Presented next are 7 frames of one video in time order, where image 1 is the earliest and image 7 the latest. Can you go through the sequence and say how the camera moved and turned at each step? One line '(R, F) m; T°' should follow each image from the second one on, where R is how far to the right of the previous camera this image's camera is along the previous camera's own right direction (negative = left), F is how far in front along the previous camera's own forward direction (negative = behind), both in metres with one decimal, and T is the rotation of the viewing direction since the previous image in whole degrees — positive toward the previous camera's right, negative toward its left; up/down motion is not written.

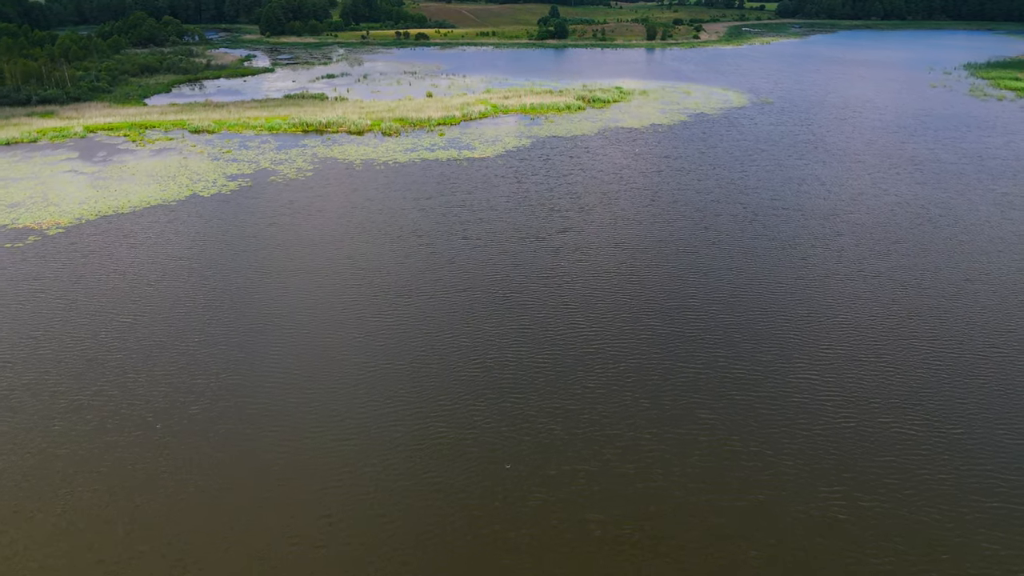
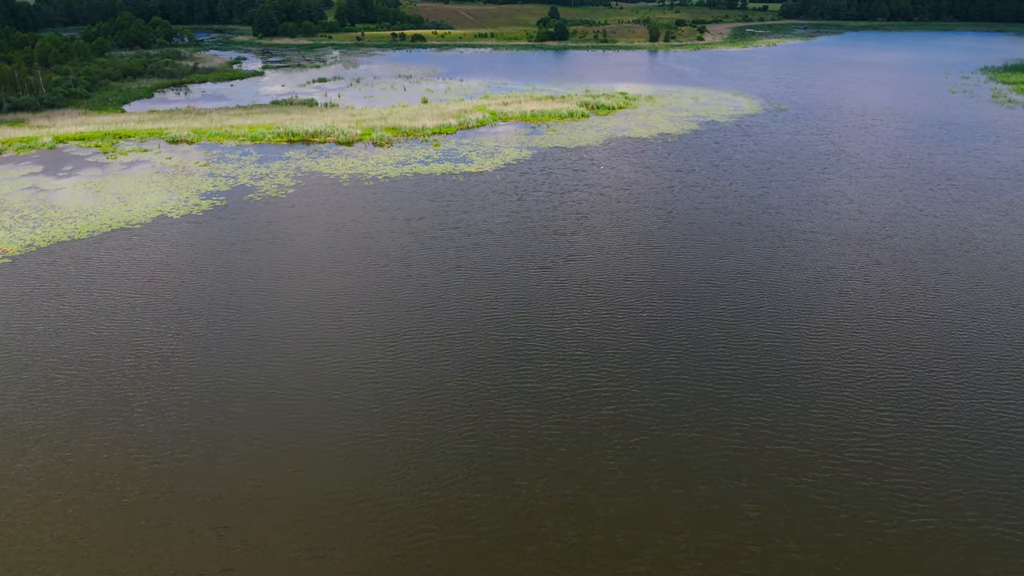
(-0.1, +3.3) m; 0°
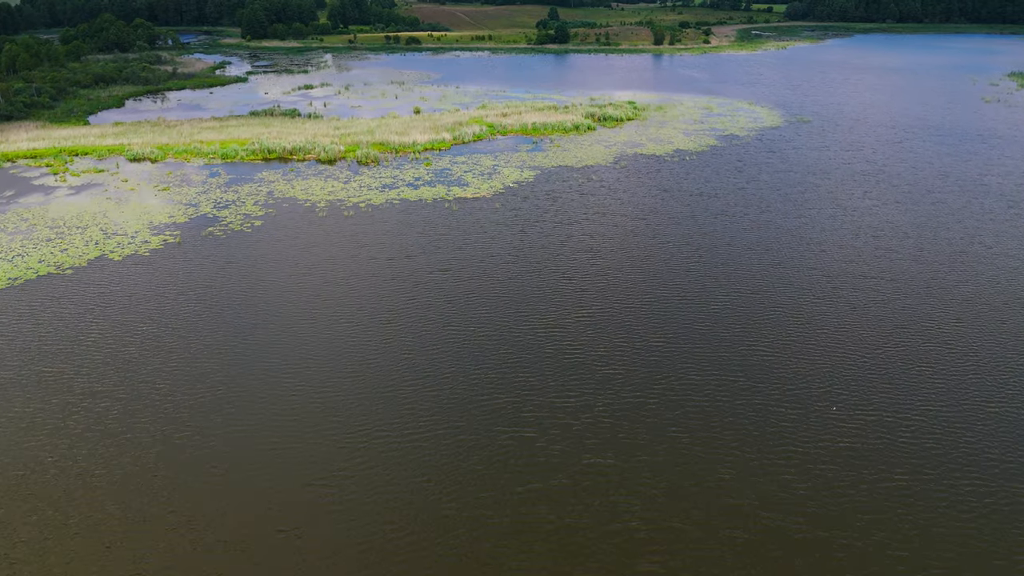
(-0.2, +4.9) m; 0°
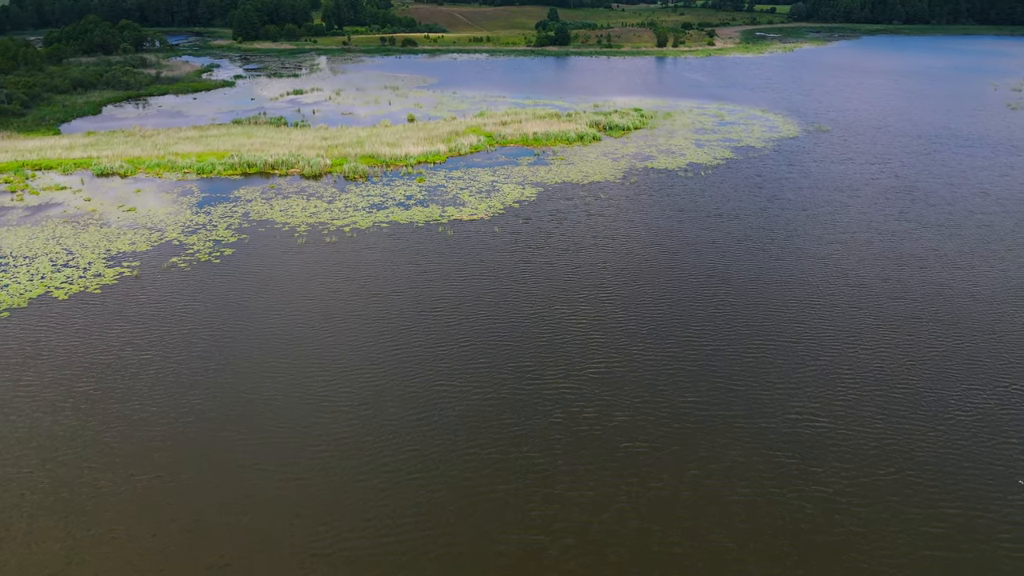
(-0.1, +3.4) m; 0°
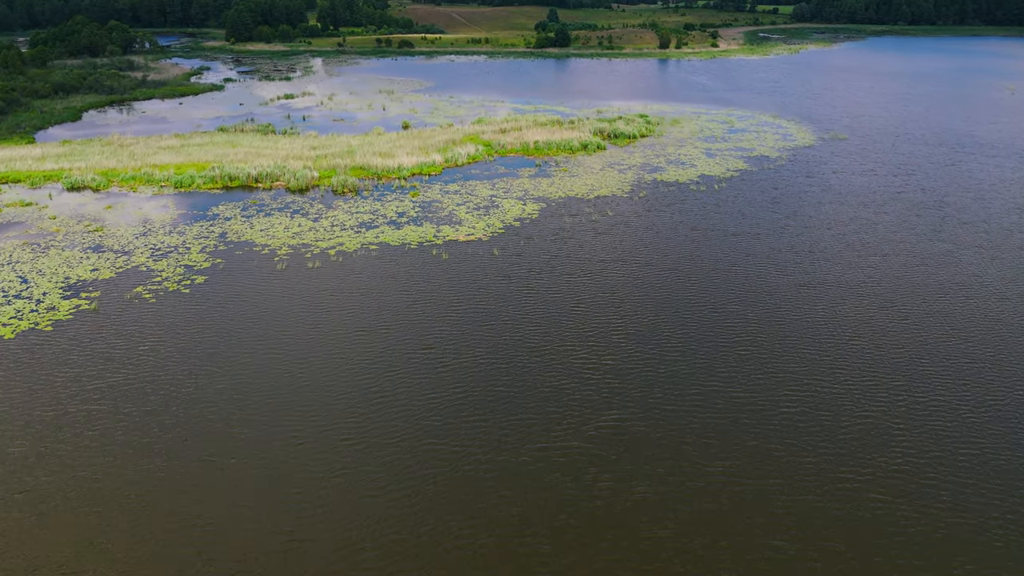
(-0.1, +2.6) m; 0°
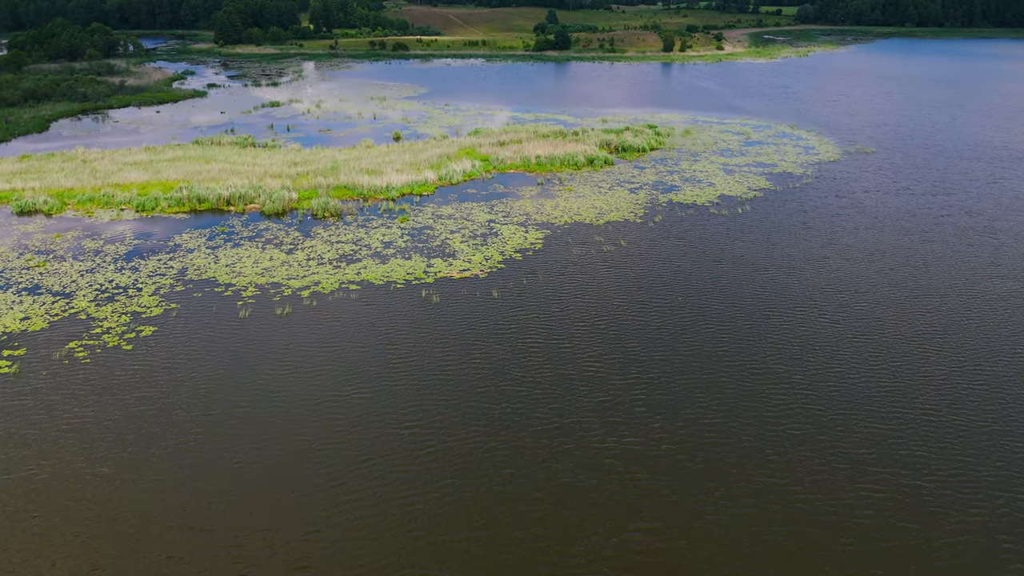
(-0.1, +3.8) m; 0°
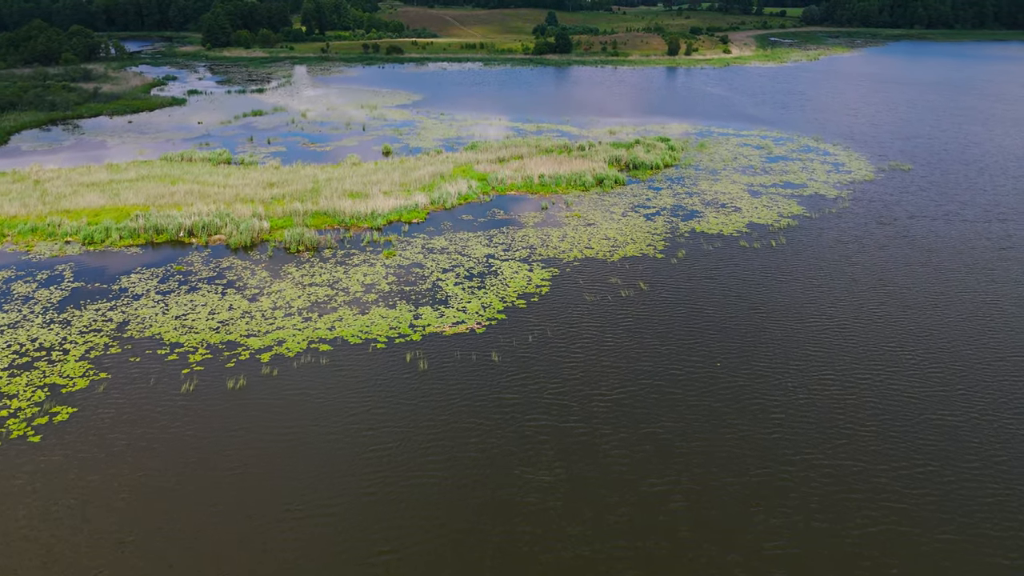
(-0.2, +4.2) m; 0°
